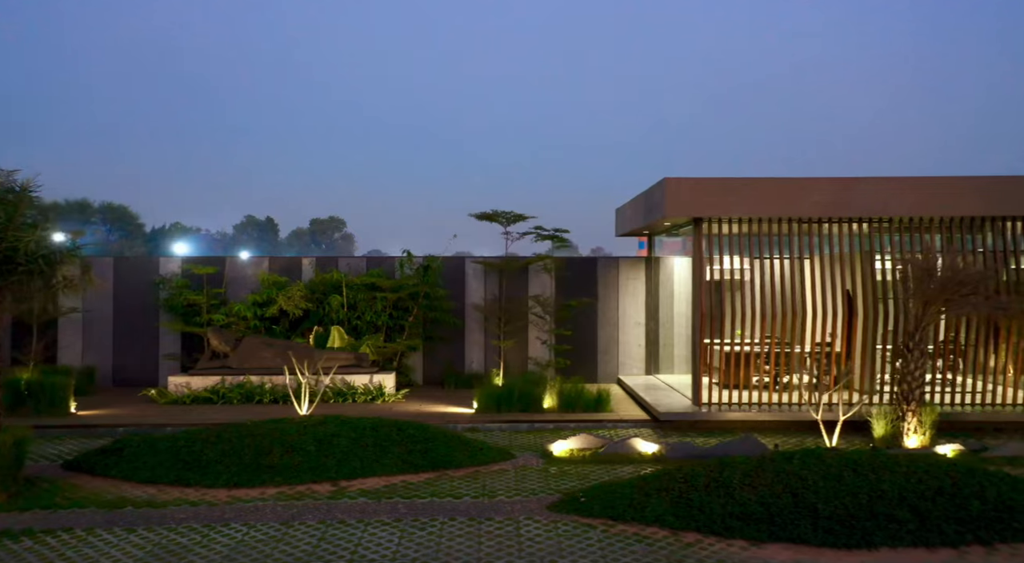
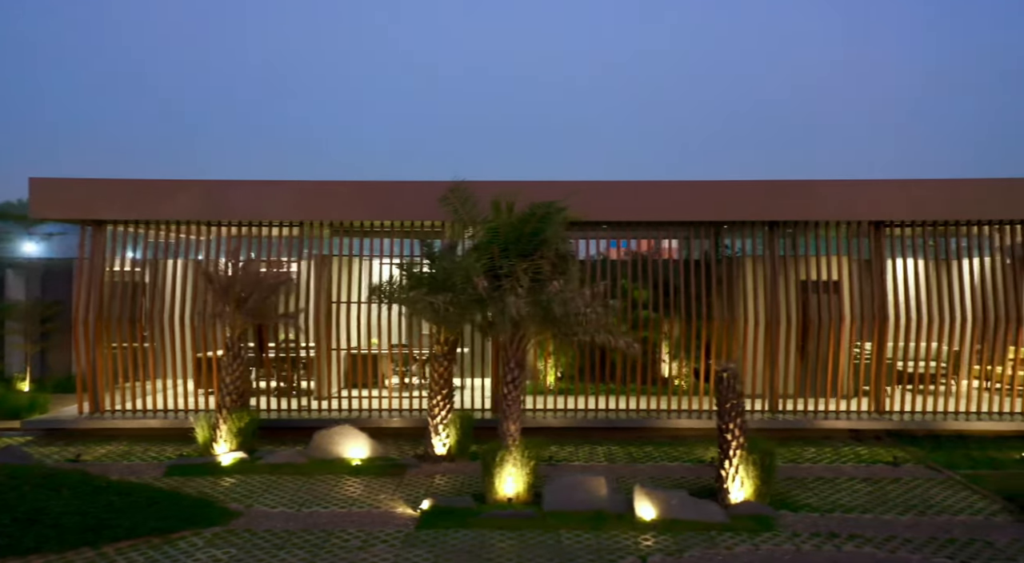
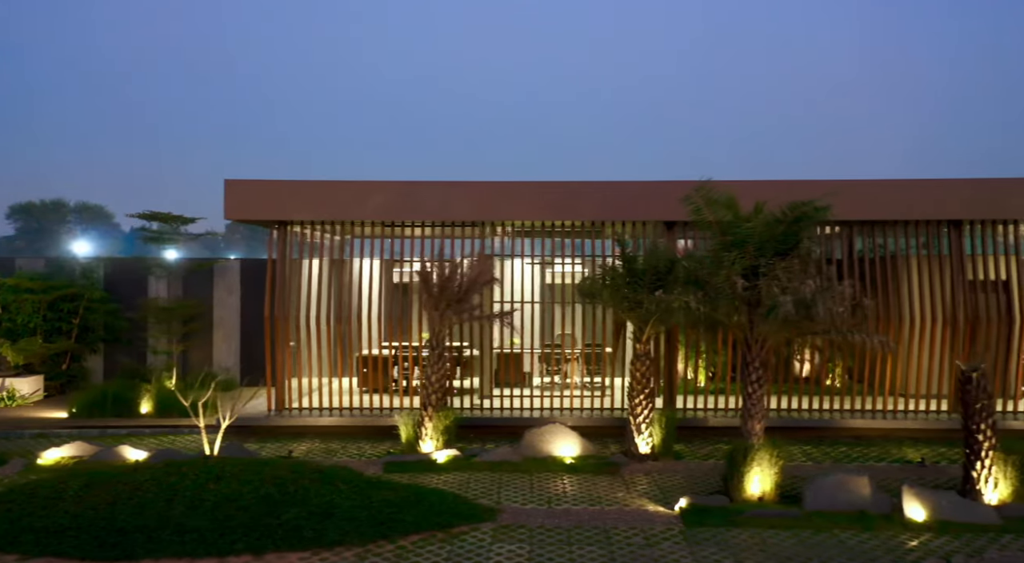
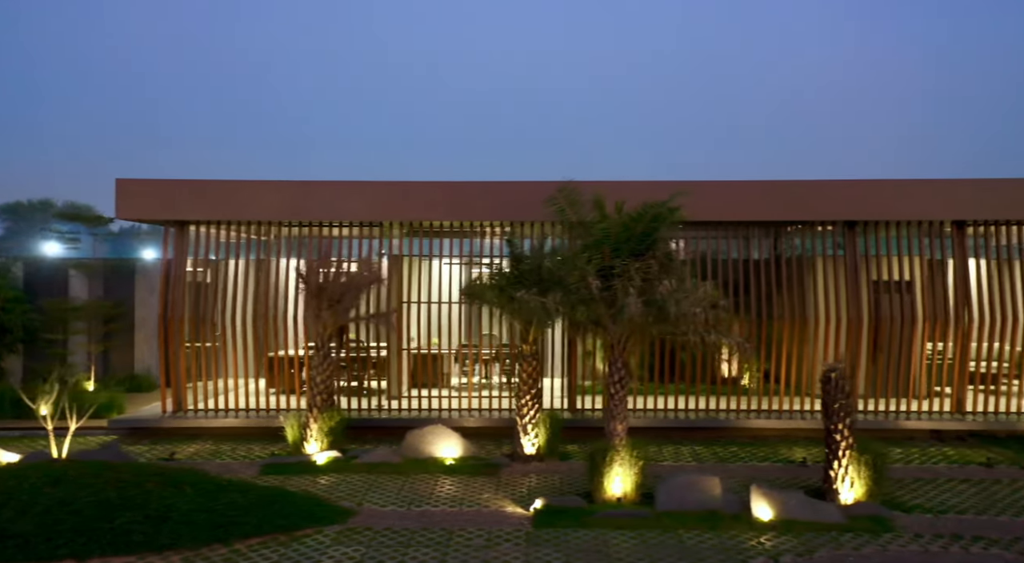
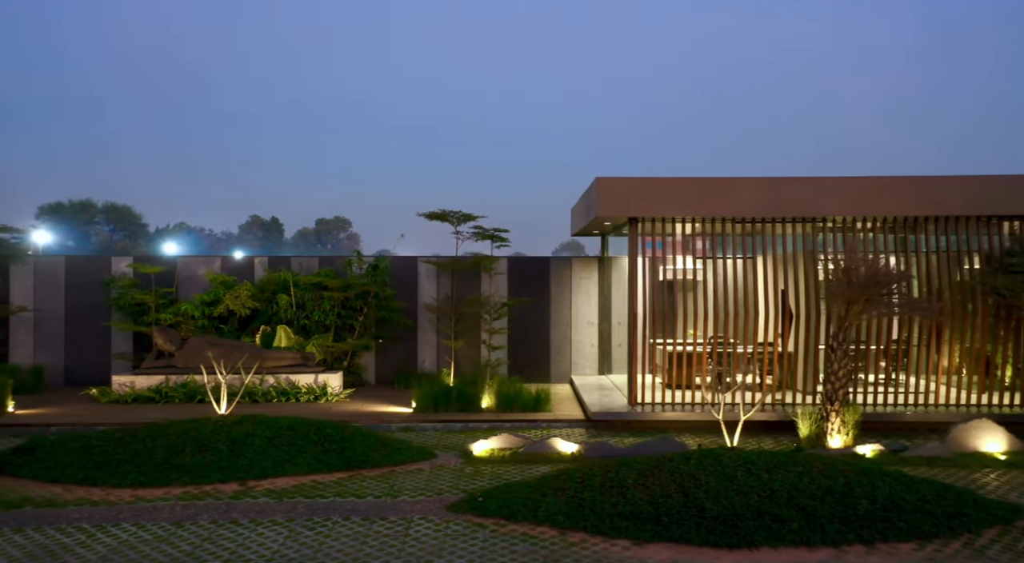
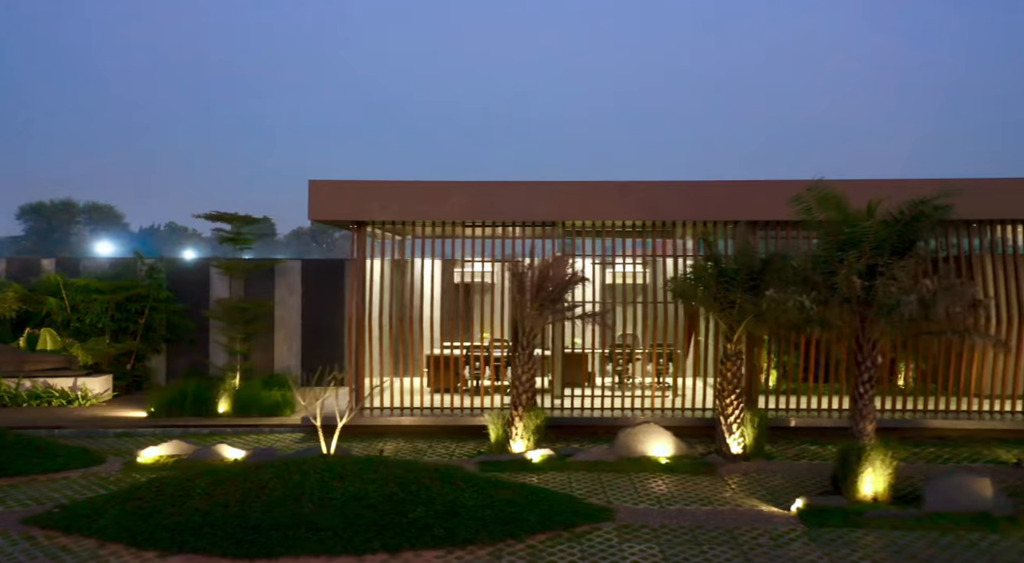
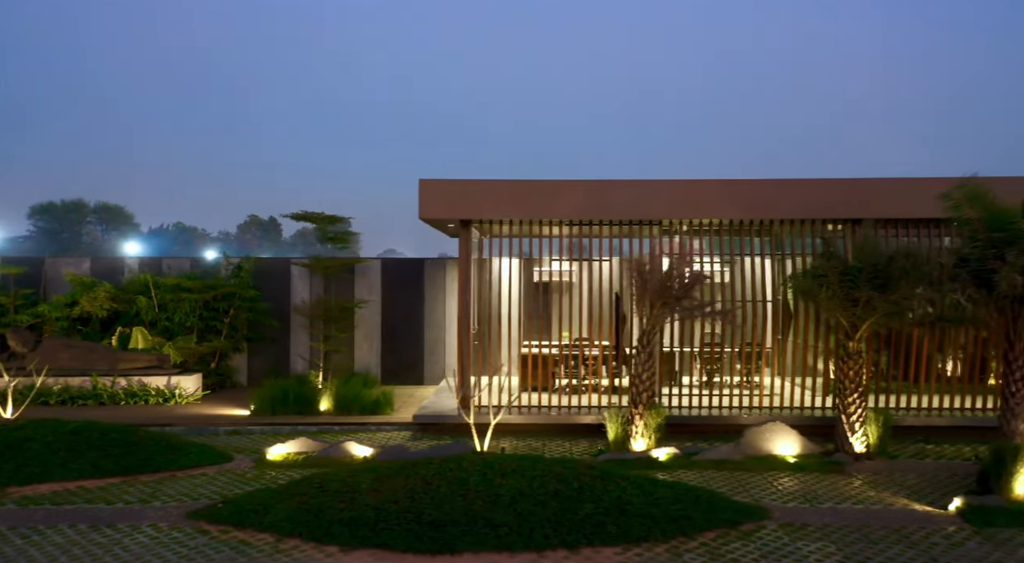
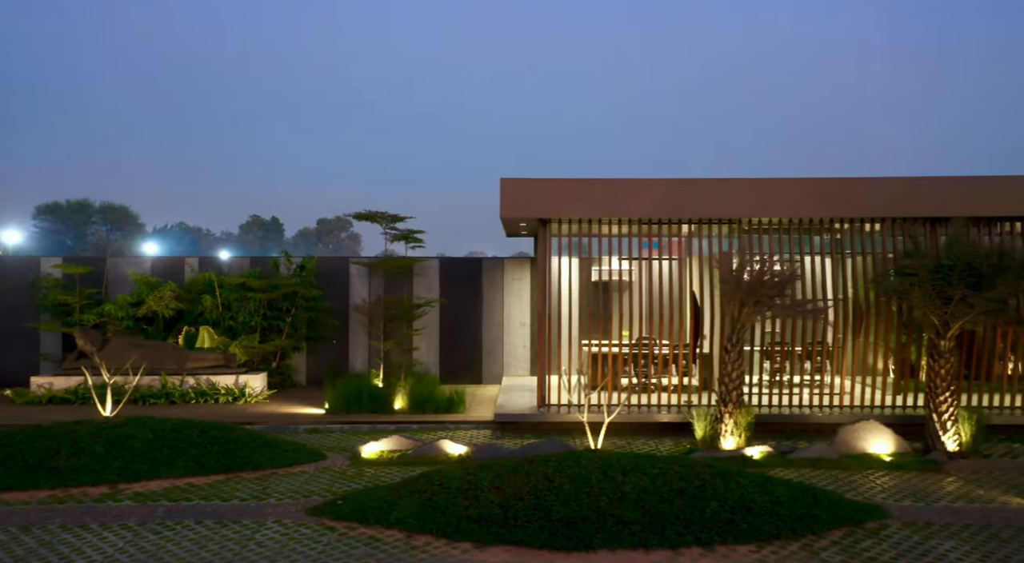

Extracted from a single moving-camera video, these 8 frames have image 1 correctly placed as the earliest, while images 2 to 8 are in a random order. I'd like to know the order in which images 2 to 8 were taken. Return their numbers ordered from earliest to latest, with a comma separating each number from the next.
5, 8, 7, 6, 3, 4, 2
